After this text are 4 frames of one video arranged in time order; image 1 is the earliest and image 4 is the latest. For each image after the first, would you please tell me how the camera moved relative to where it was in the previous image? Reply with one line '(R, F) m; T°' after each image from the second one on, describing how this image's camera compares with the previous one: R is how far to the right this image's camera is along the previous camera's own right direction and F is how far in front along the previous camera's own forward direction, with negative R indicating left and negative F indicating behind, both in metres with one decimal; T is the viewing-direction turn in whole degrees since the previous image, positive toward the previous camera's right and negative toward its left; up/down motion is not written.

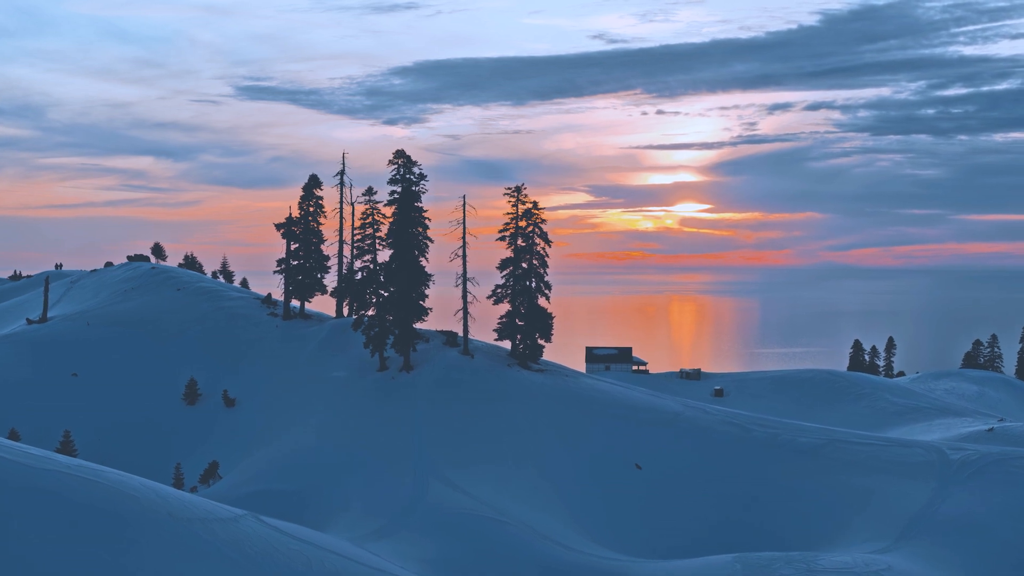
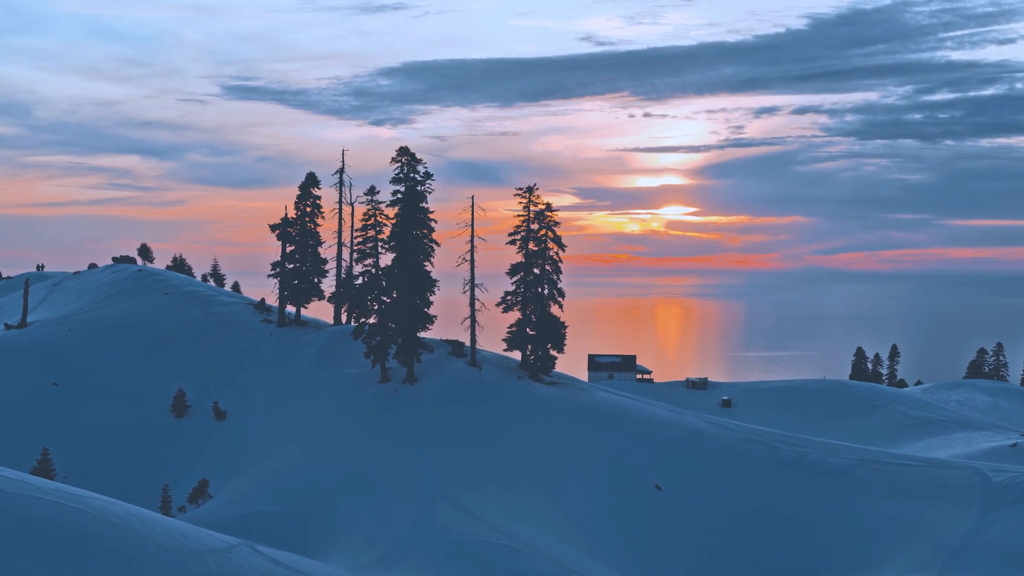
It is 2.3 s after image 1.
(-0.4, +0.9) m; +1°
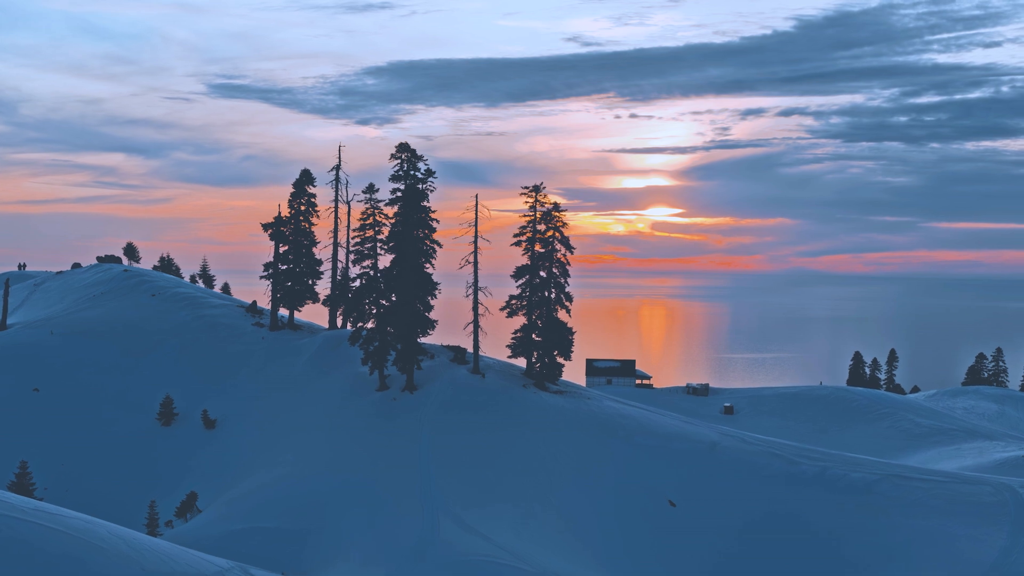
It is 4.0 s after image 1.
(-0.3, +0.6) m; +1°
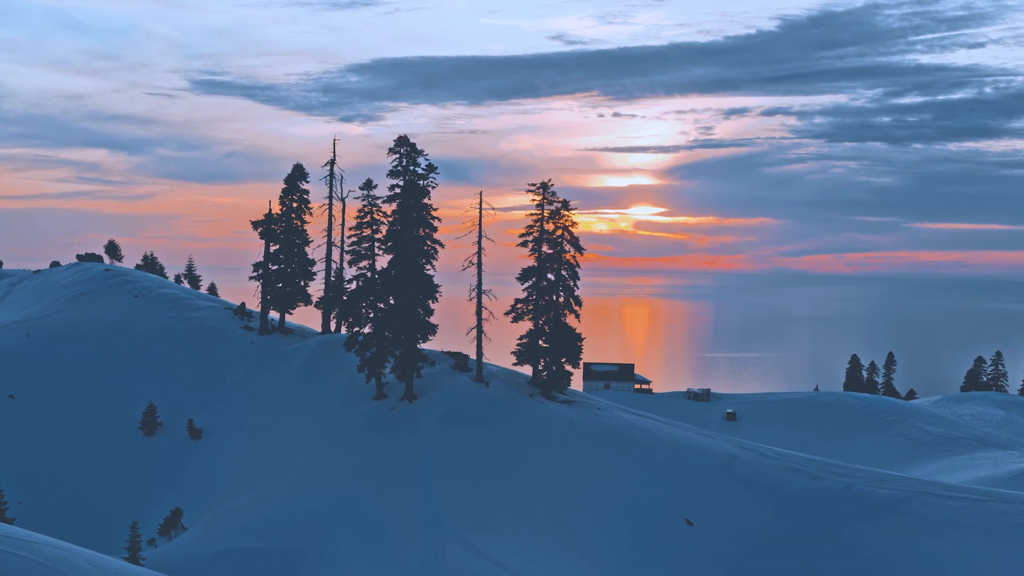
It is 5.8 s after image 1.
(-0.4, +0.7) m; +1°
